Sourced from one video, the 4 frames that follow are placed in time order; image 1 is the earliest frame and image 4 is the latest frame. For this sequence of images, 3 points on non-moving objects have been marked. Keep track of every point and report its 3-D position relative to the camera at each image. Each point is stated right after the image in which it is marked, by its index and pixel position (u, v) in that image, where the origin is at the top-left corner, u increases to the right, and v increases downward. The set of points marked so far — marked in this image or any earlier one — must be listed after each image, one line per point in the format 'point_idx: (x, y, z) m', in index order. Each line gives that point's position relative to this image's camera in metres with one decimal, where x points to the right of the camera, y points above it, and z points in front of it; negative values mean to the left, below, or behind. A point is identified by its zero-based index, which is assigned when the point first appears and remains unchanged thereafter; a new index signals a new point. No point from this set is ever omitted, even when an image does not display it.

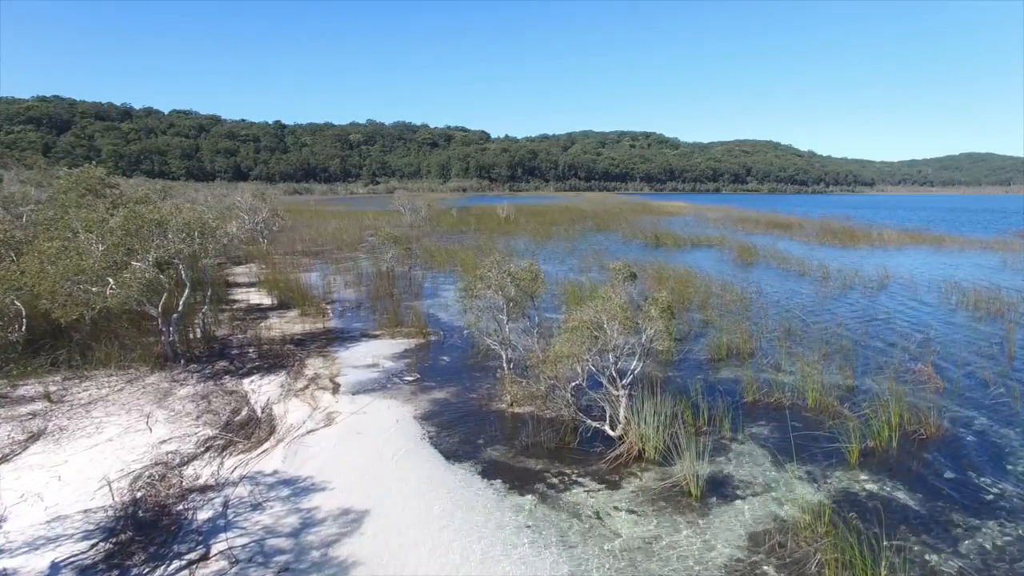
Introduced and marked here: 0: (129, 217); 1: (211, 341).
0: (-7.5, +1.4, +10.3) m
1: (-7.1, -1.3, +12.4) m
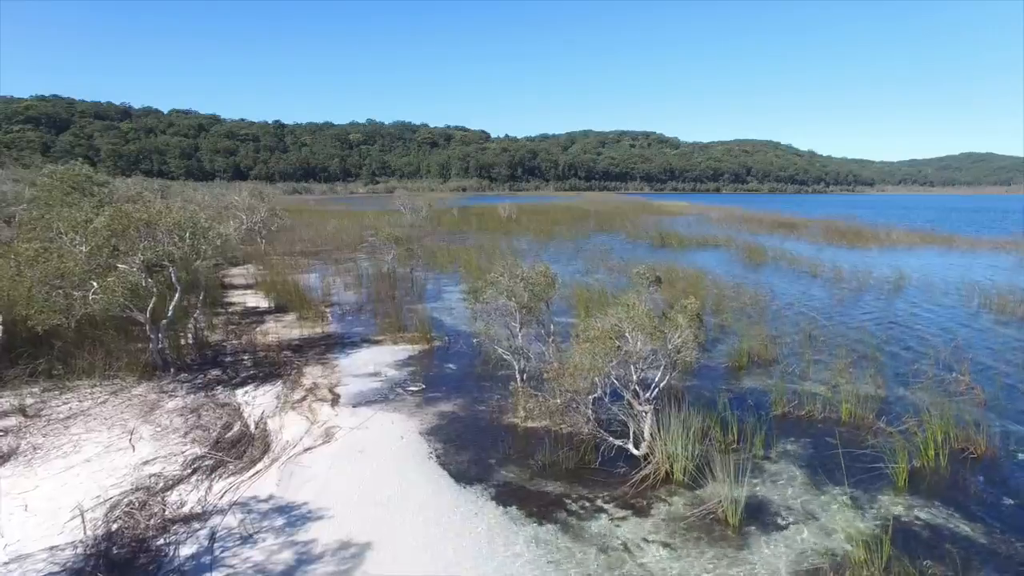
0: (-7.3, +1.3, +9.6) m
1: (-6.9, -1.3, +11.7) m
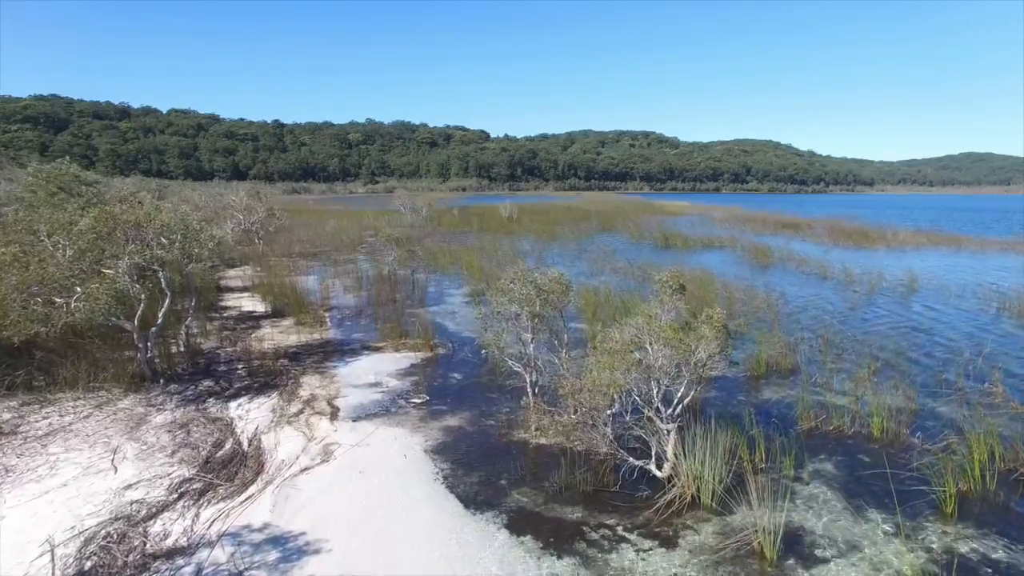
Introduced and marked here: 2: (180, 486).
0: (-7.1, +1.2, +9.1) m
1: (-6.7, -1.4, +11.2) m
2: (-4.1, -2.4, +6.5) m
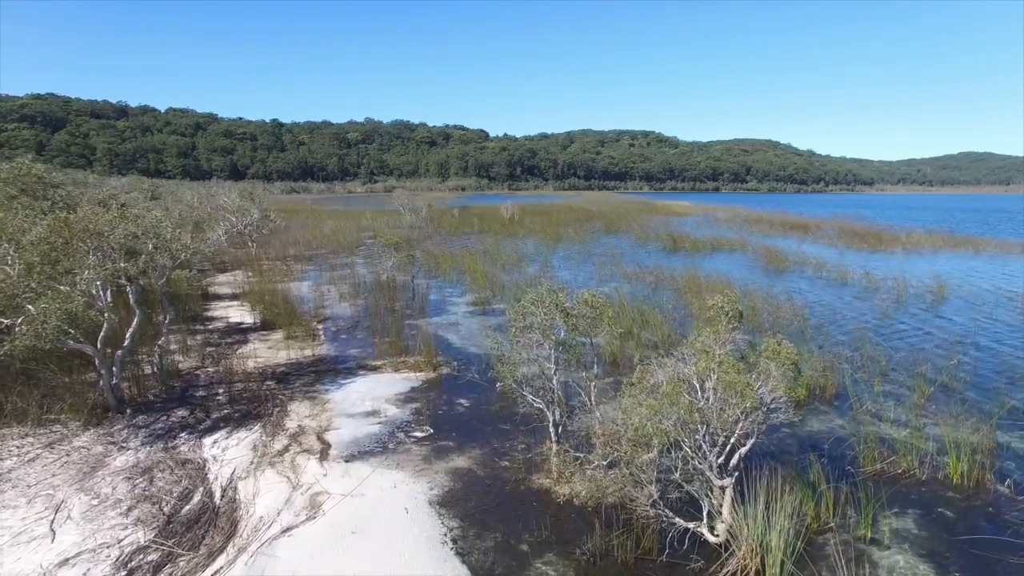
0: (-6.9, +0.9, +7.9) m
1: (-6.5, -1.7, +10.0) m
2: (-3.9, -2.7, +5.3) m
